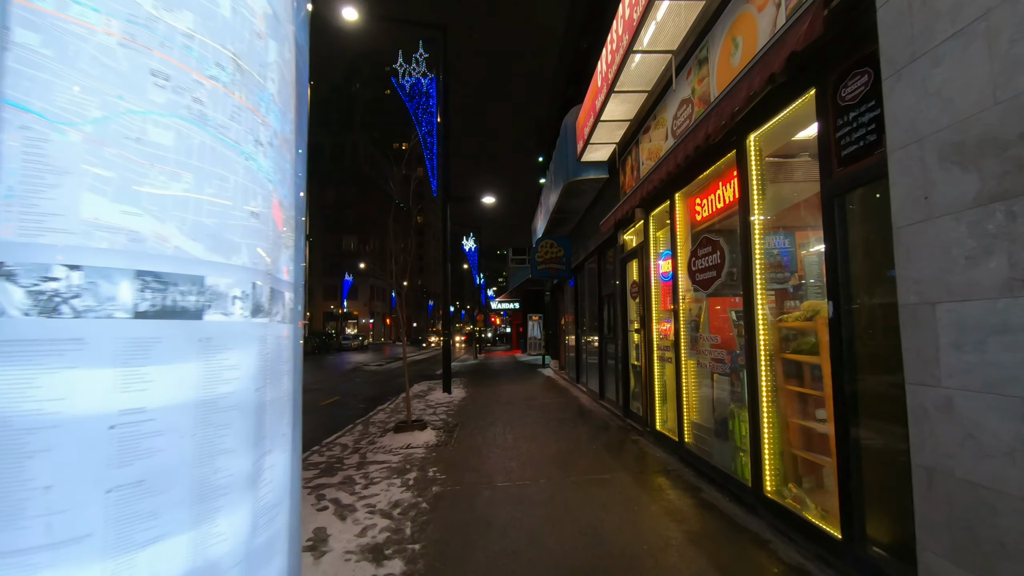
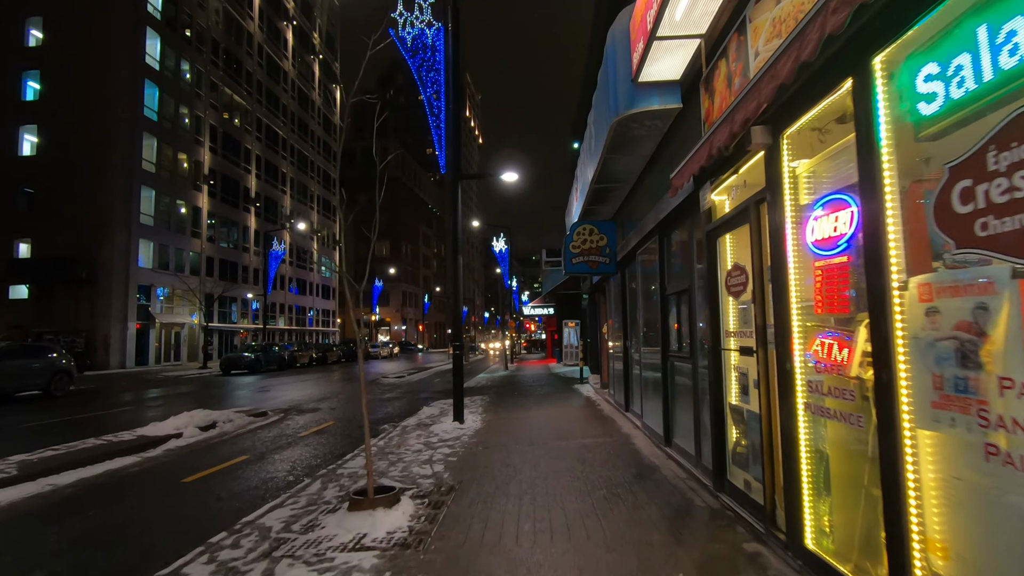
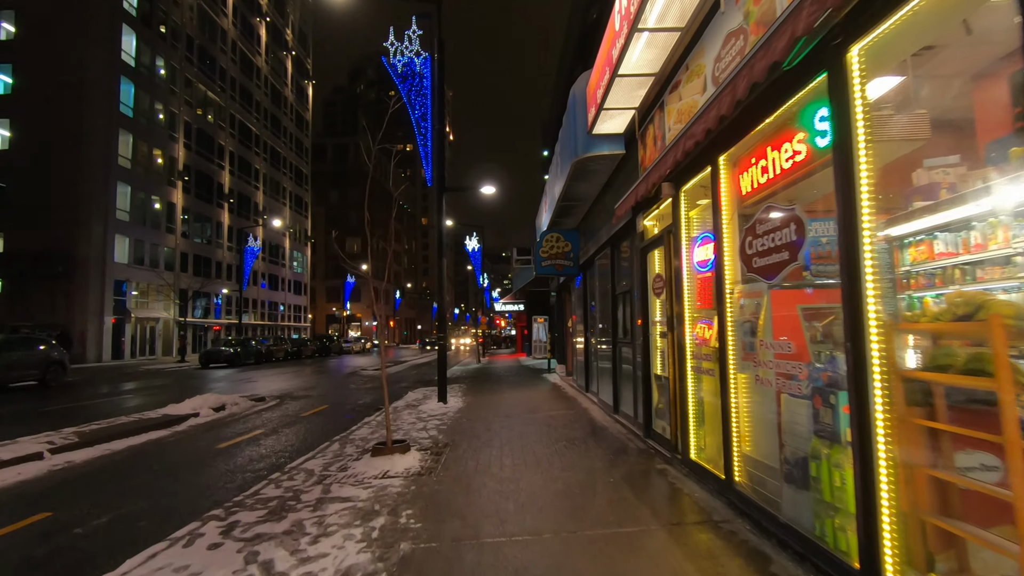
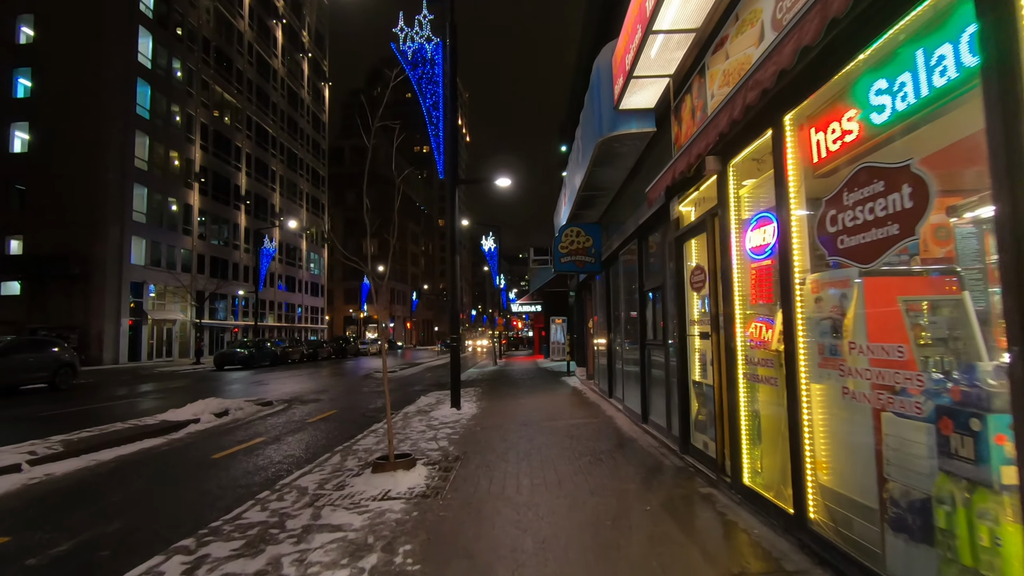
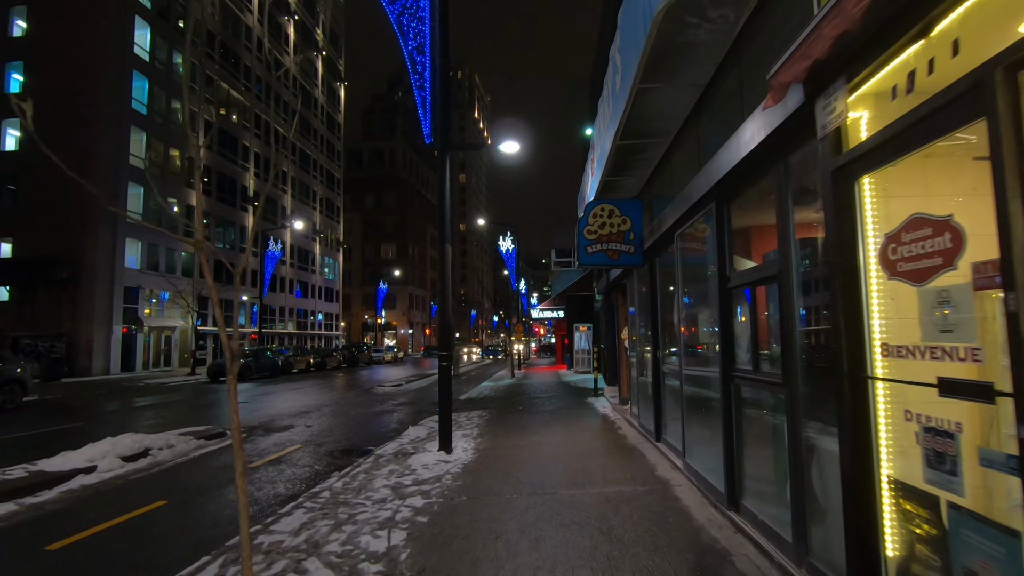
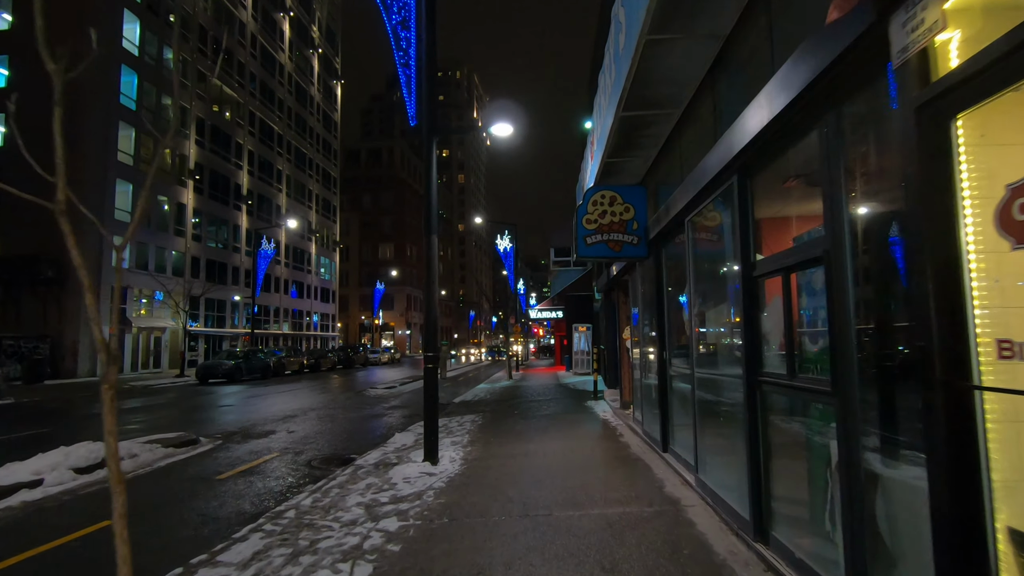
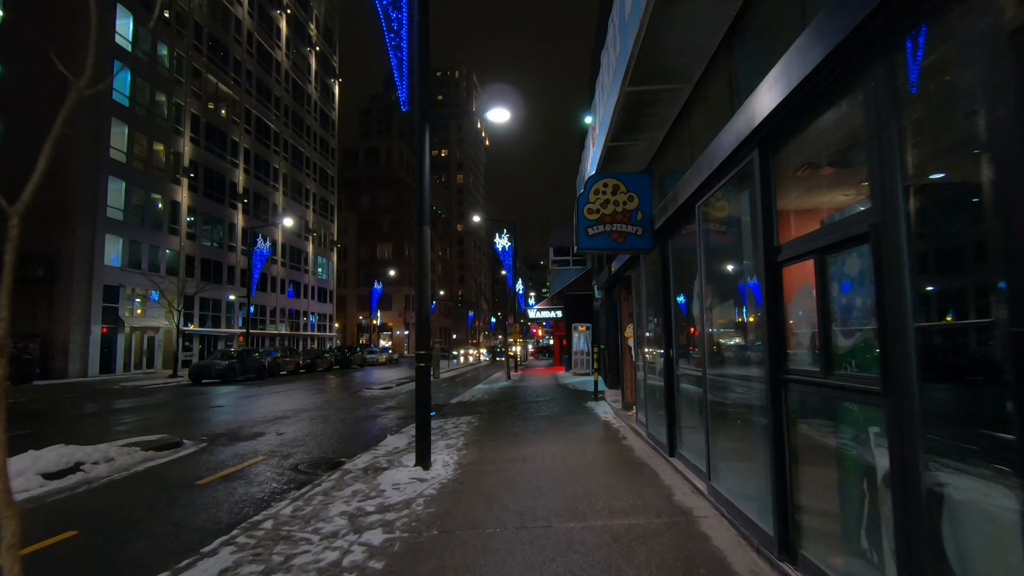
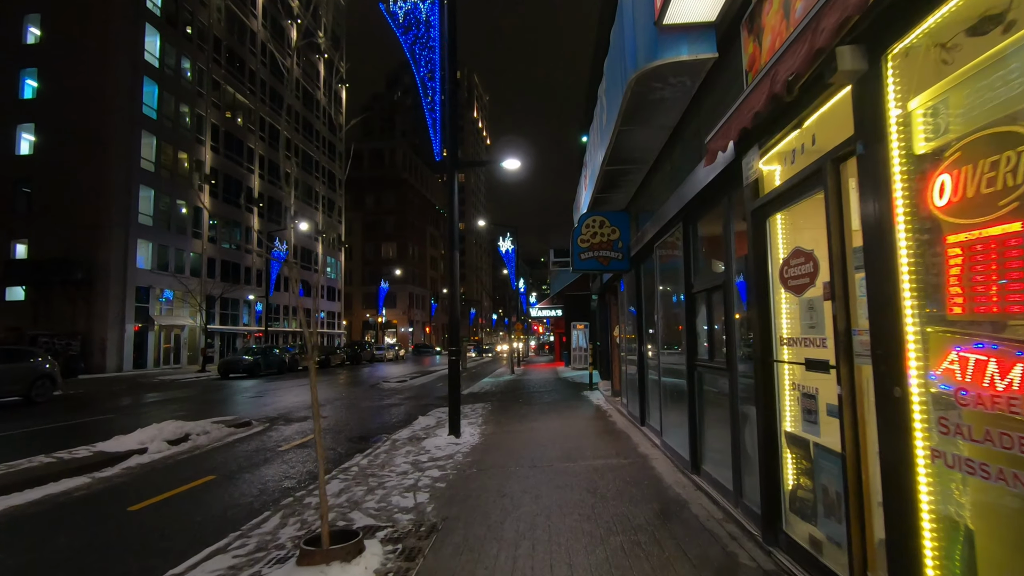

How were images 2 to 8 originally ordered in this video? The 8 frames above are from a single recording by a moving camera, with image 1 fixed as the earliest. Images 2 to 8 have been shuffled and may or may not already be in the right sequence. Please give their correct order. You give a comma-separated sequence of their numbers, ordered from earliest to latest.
3, 4, 2, 8, 5, 6, 7
